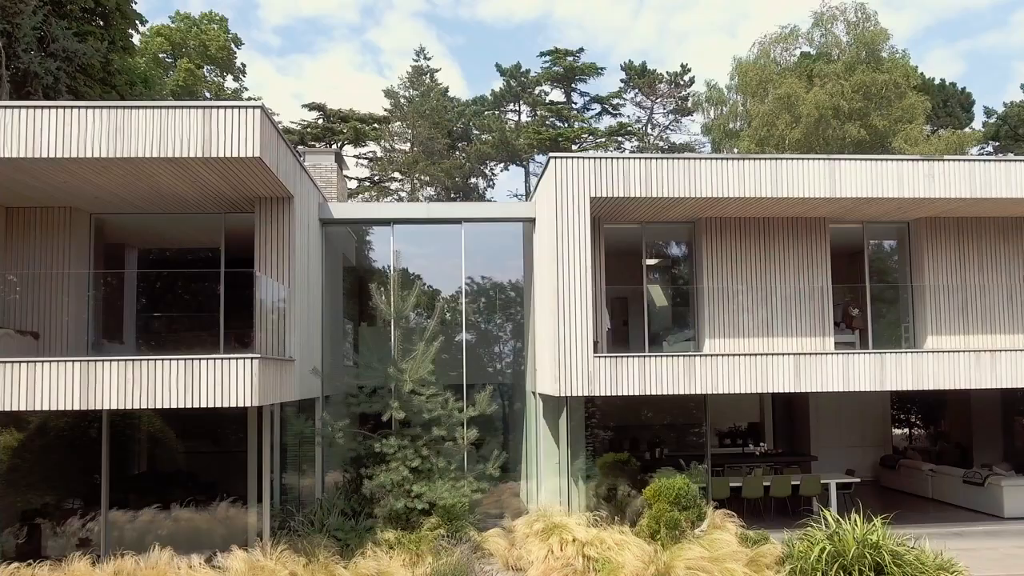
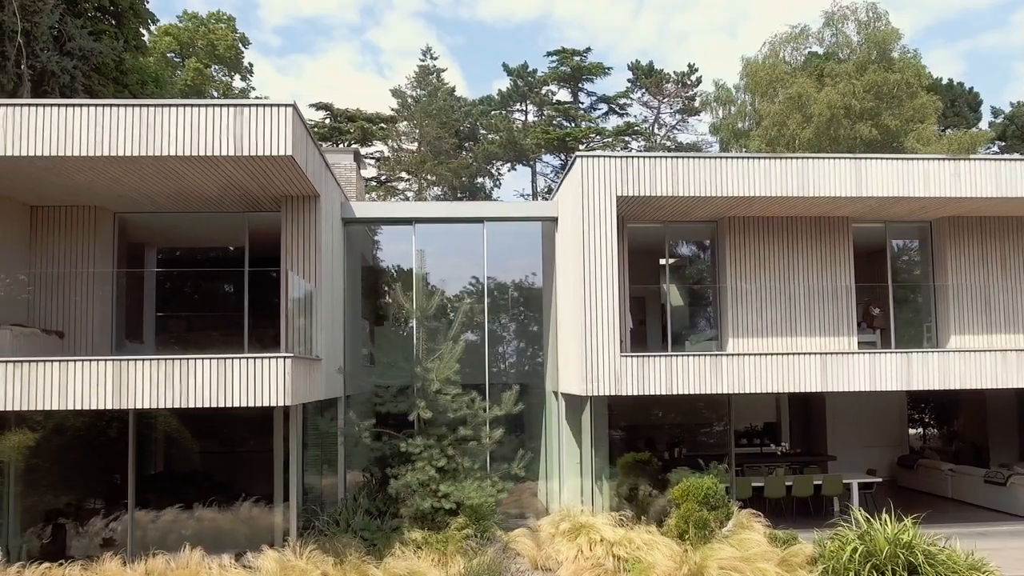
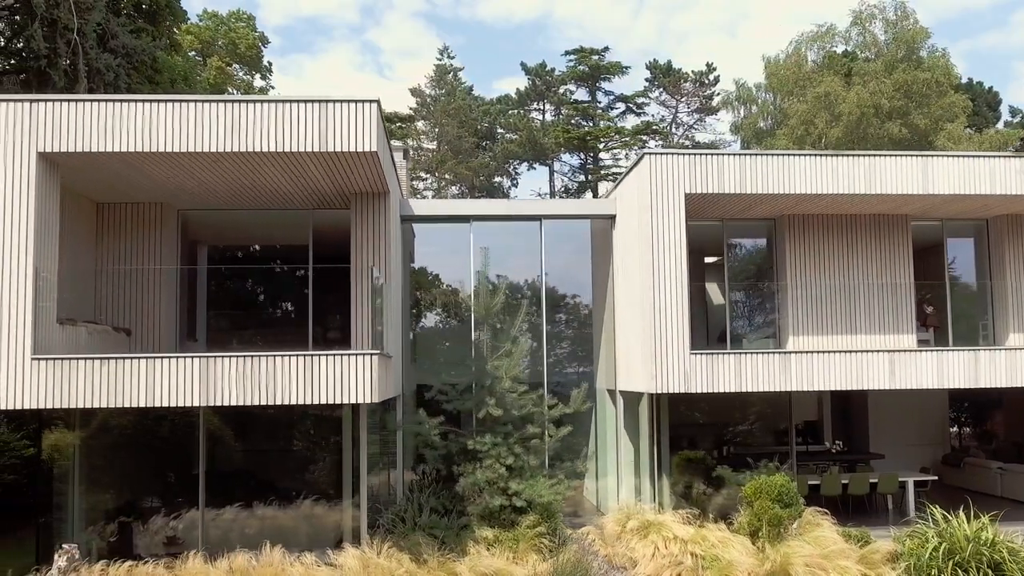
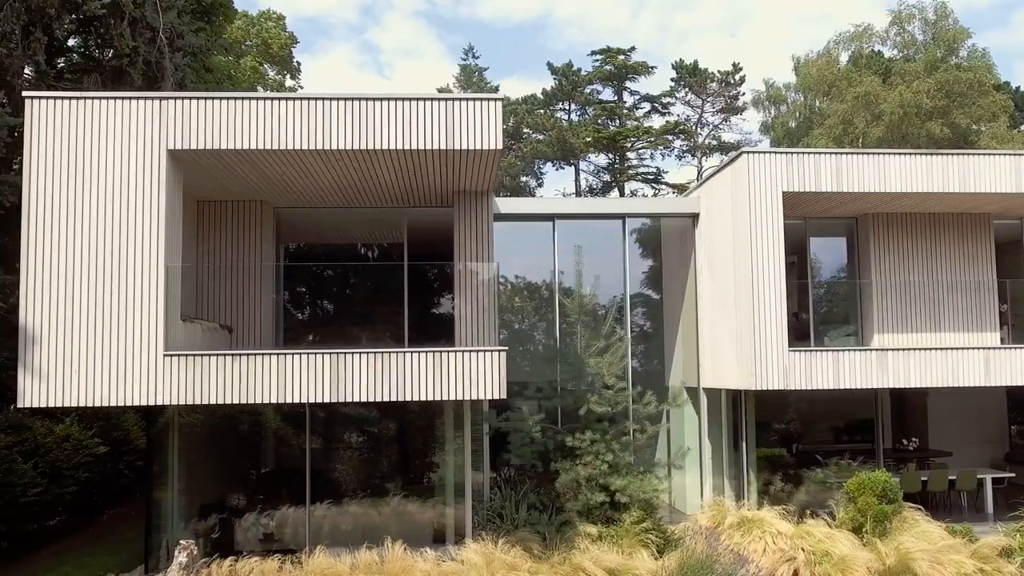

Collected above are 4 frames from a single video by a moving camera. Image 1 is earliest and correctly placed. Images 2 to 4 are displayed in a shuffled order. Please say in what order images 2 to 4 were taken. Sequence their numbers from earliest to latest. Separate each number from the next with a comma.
2, 3, 4
